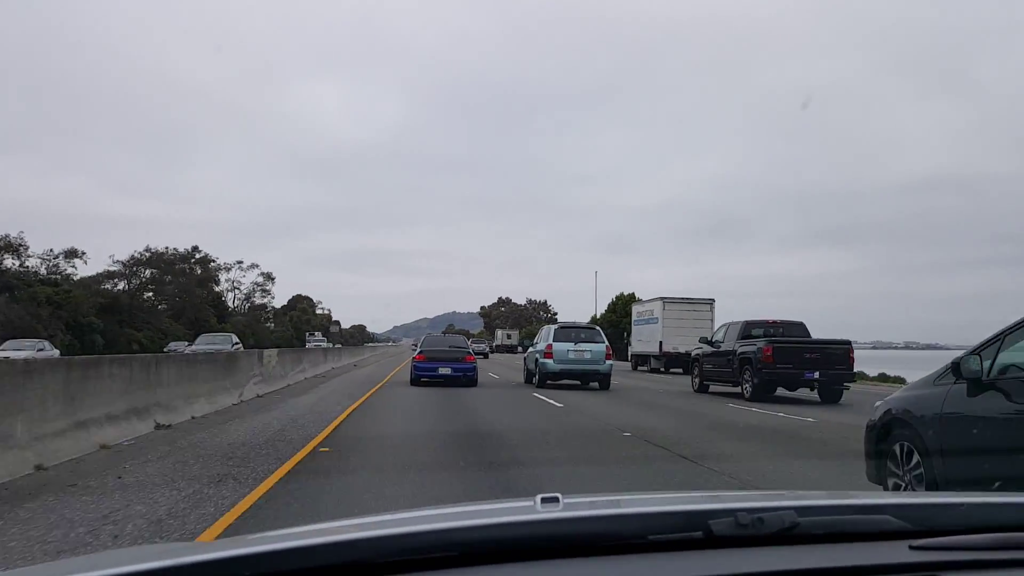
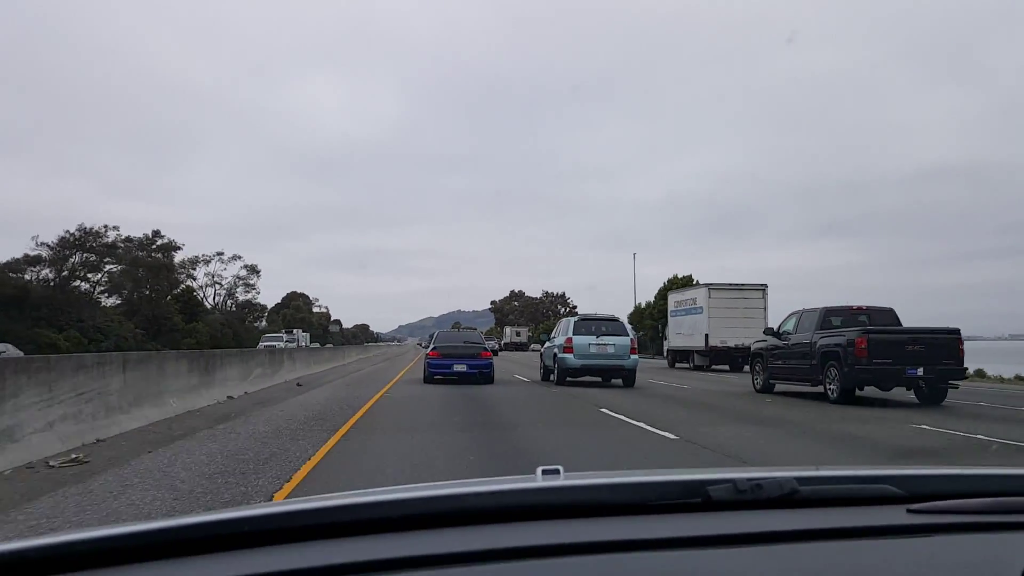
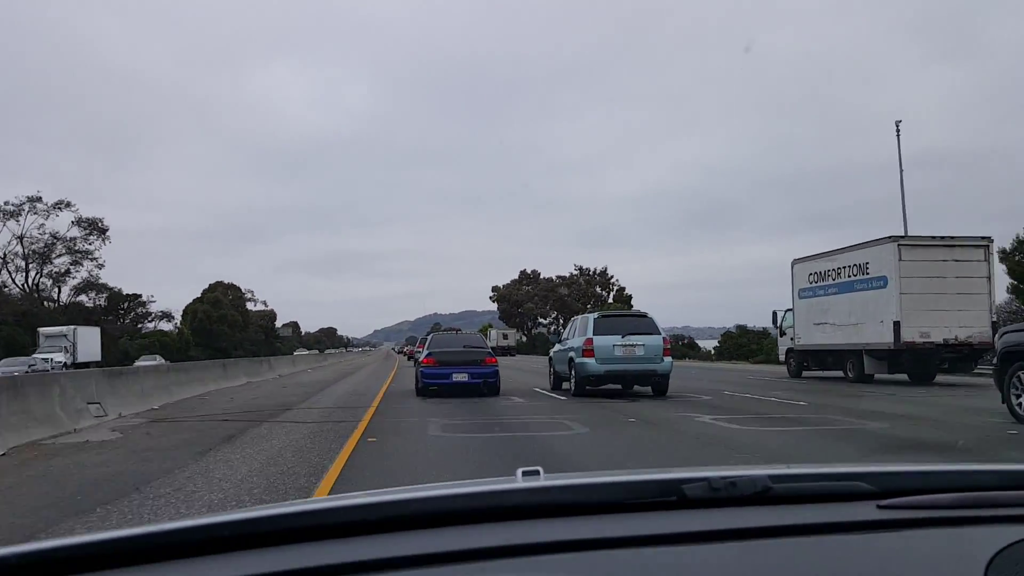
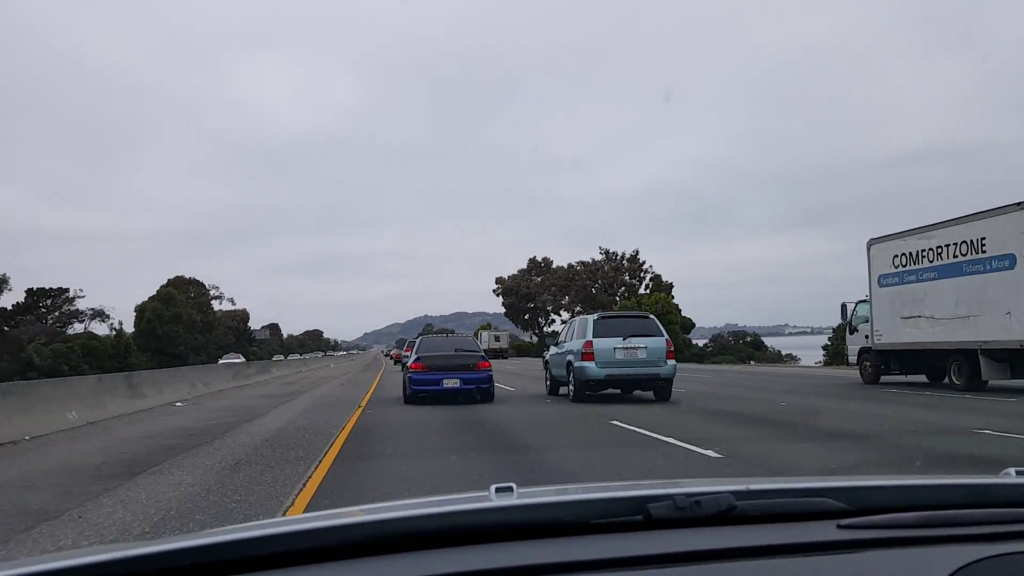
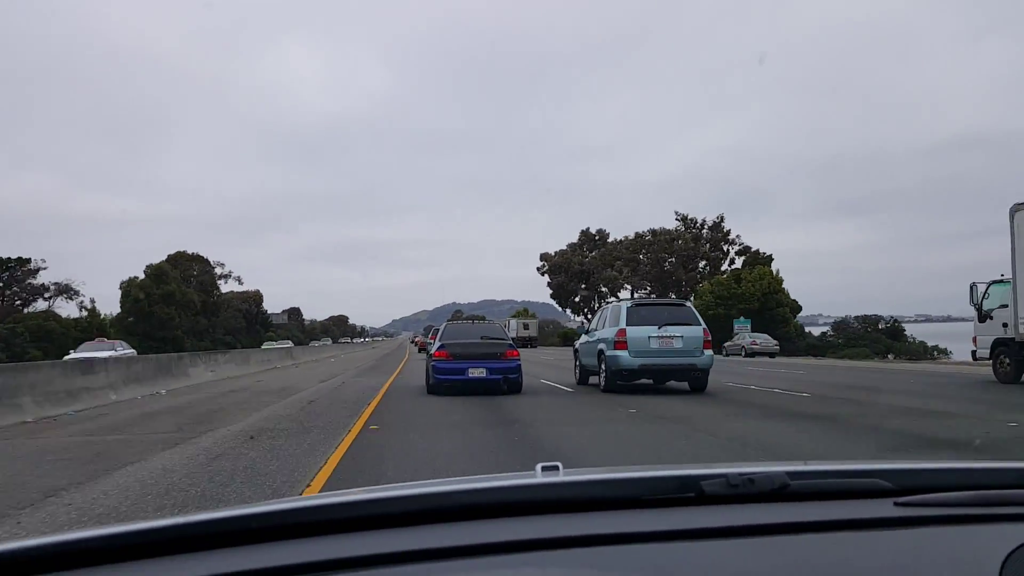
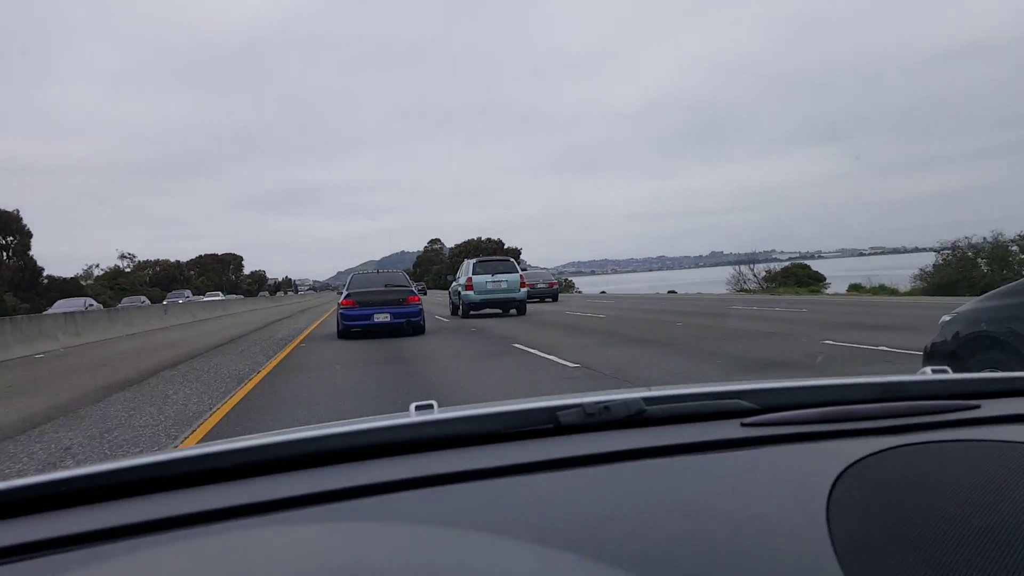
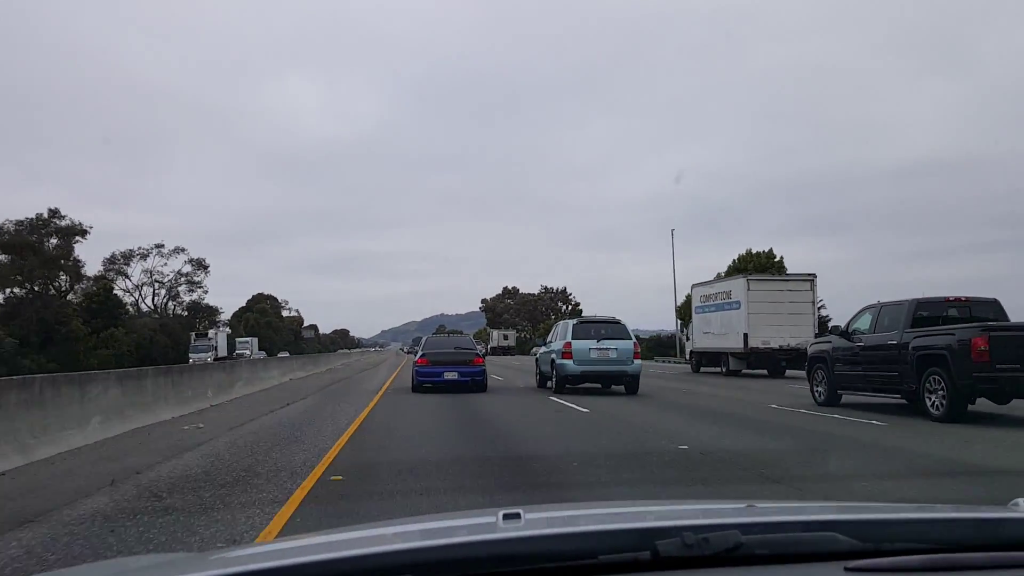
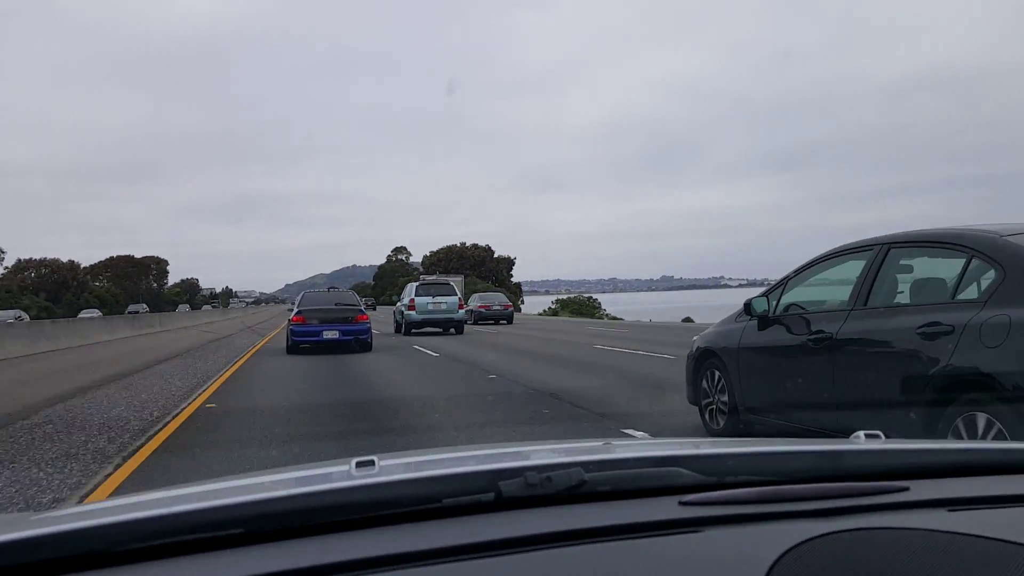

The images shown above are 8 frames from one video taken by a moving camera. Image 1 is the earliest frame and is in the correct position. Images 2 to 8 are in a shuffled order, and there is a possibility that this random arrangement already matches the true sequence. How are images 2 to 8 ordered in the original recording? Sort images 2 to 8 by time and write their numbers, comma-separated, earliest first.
2, 7, 3, 4, 5, 6, 8
